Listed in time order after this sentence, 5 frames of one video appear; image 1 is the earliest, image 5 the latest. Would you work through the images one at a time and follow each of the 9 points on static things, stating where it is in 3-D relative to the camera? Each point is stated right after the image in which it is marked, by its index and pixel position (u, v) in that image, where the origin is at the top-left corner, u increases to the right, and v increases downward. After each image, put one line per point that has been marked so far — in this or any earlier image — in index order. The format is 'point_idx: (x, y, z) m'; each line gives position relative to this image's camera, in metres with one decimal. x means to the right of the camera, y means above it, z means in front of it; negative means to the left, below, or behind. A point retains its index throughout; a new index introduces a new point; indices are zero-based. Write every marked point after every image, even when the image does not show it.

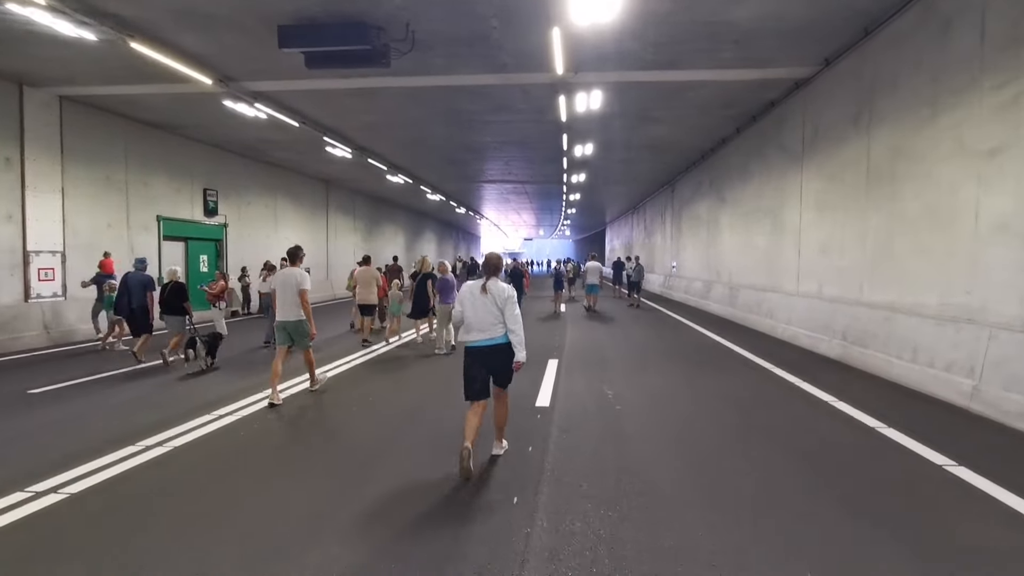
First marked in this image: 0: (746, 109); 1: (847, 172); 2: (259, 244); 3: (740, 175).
0: (+4.9, +3.8, +11.9) m
1: (+5.1, +1.8, +8.6) m
2: (-8.5, +1.5, +19.1) m
3: (+5.6, +2.8, +13.9) m
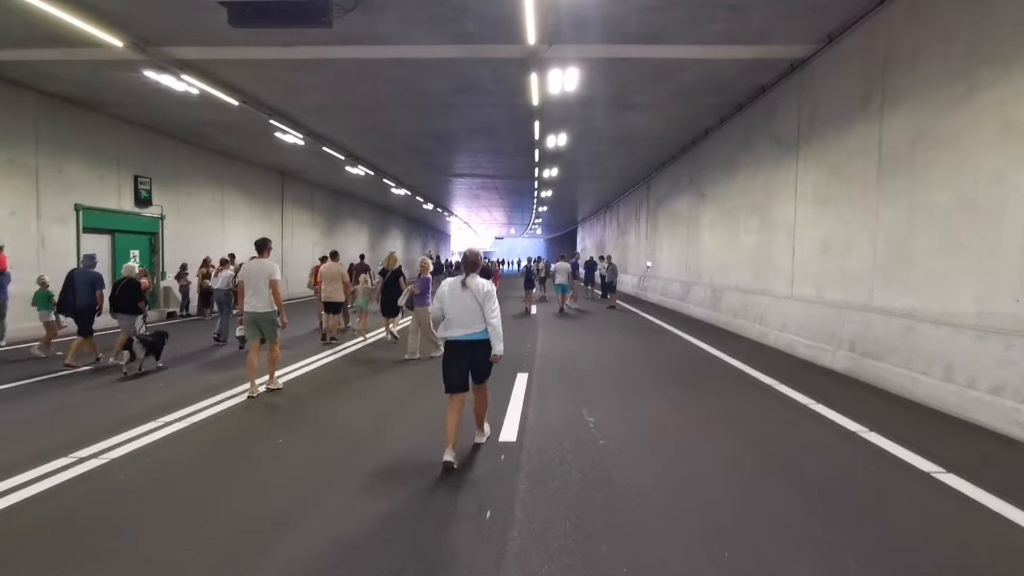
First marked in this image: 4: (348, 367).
0: (+4.3, +3.7, +11.0) m
1: (+4.6, +1.7, +7.6) m
2: (-9.5, +1.5, +17.4) m
3: (+4.9, +2.7, +13.0) m
4: (-3.0, -1.4, +10.5) m
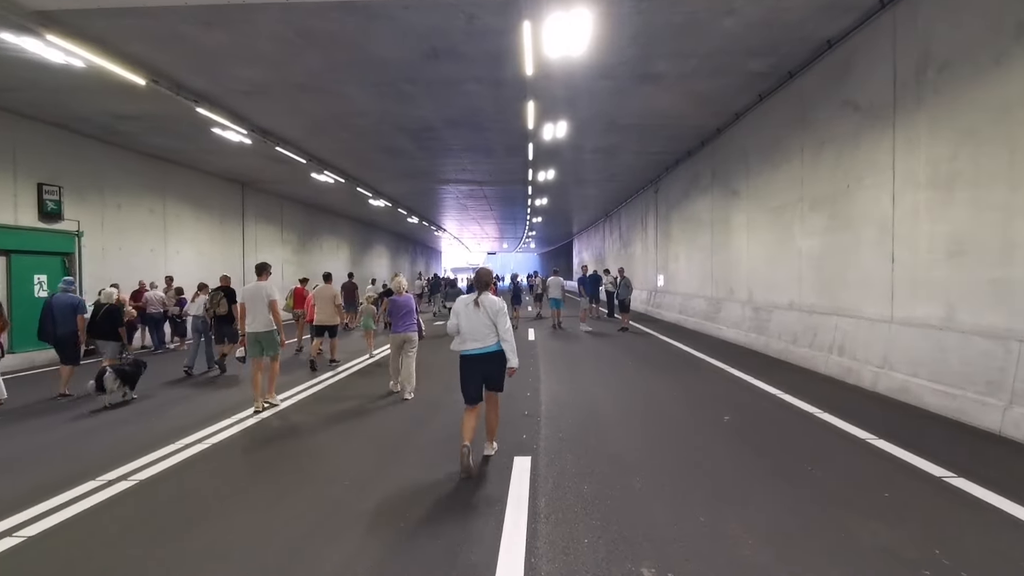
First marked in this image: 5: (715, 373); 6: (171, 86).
0: (+4.1, +3.5, +8.5) m
1: (+4.5, +1.5, +5.1) m
2: (-9.7, +0.8, +14.7) m
3: (+4.7, +2.4, +10.4) m
4: (-3.1, -1.8, +7.8) m
5: (+3.2, -1.3, +8.8) m
6: (-5.9, +3.5, +9.6) m
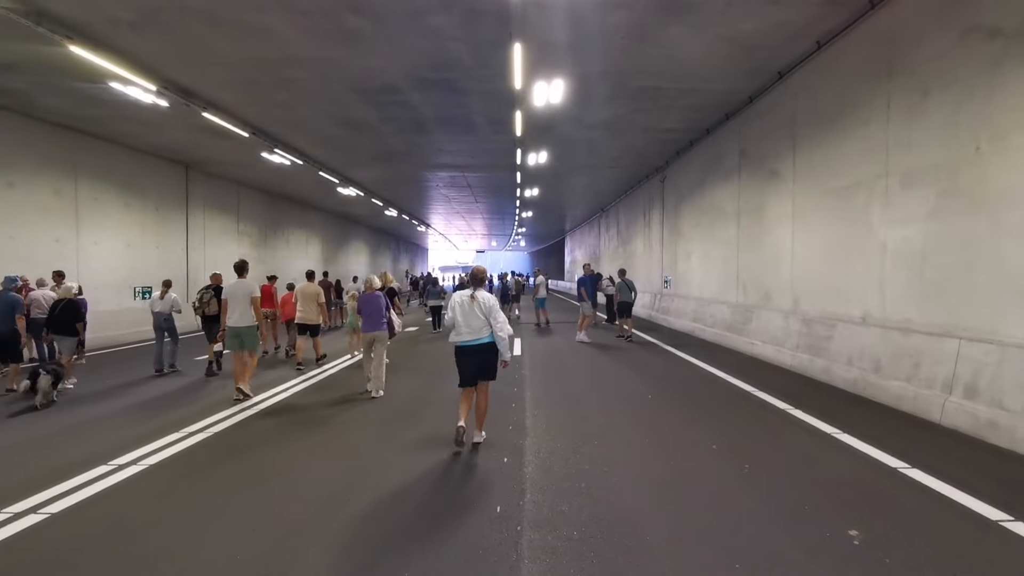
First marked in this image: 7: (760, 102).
0: (+3.9, +3.4, +6.0) m
1: (+4.3, +1.4, +2.7) m
2: (-10.1, +0.8, +12.0) m
3: (+4.4, +2.3, +8.0) m
4: (-3.4, -1.8, +5.3) m
5: (+2.9, -1.4, +6.4) m
6: (-6.1, +3.5, +7.0) m
7: (+4.4, +3.3, +9.9) m
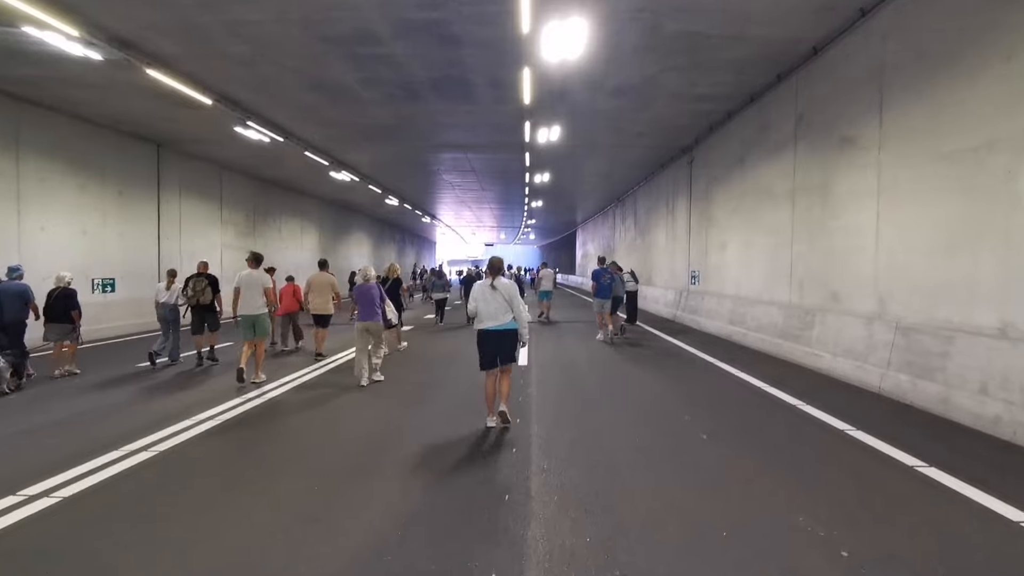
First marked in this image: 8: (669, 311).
0: (+3.9, +3.4, +4.1) m
1: (+4.3, +1.4, +0.7) m
2: (-10.0, +1.0, +10.3) m
3: (+4.4, +2.3, +6.1) m
4: (-3.4, -1.8, +3.5) m
5: (+2.9, -1.4, +4.5) m
6: (-6.1, +3.6, +5.3) m
7: (+4.5, +3.3, +7.9) m
8: (+4.6, -0.6, +16.6) m
